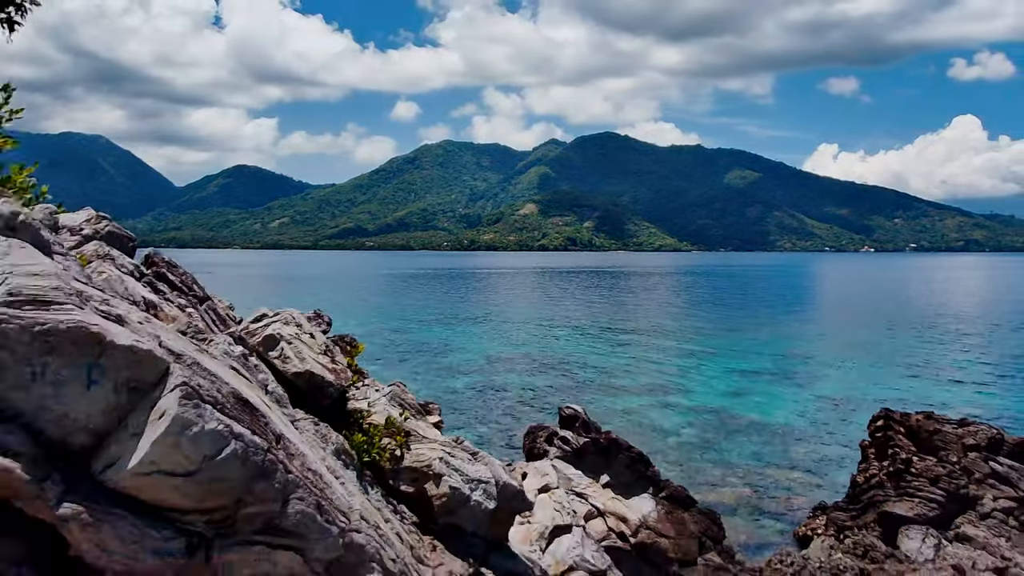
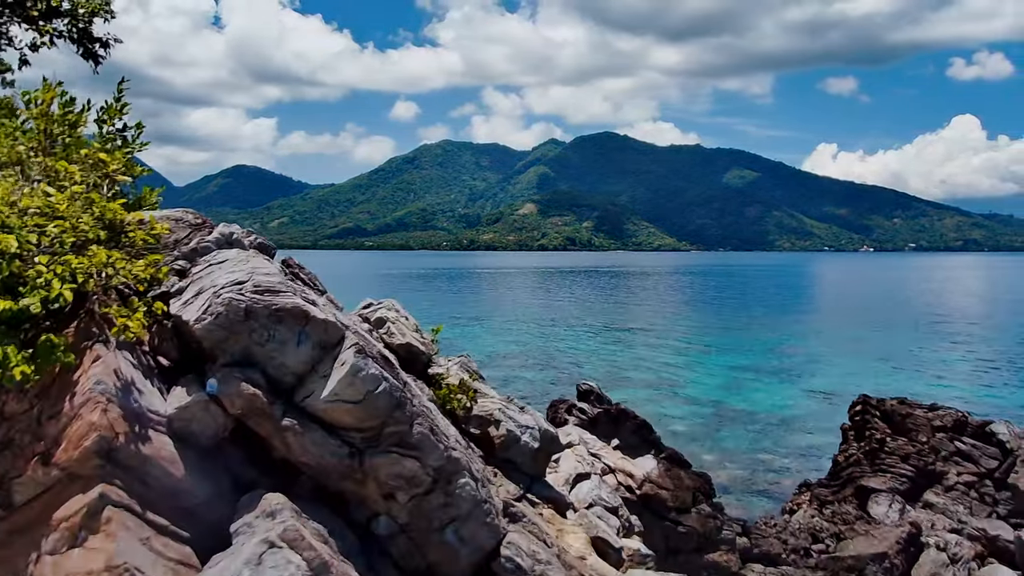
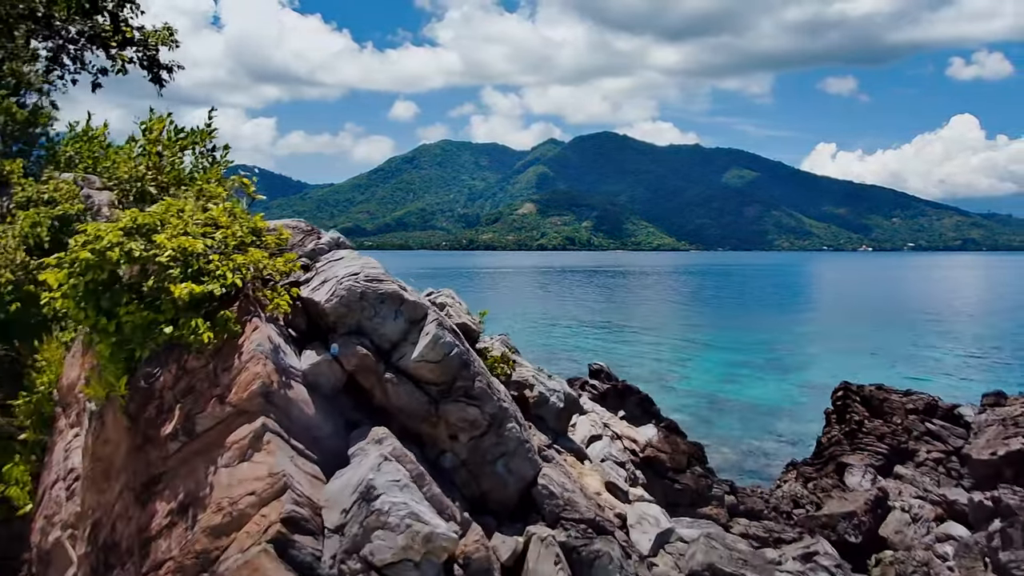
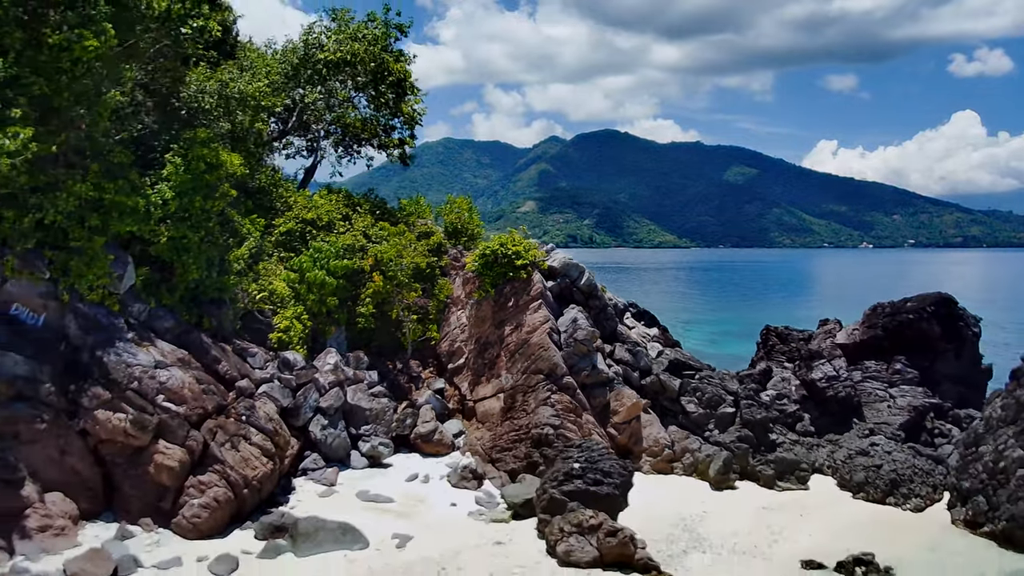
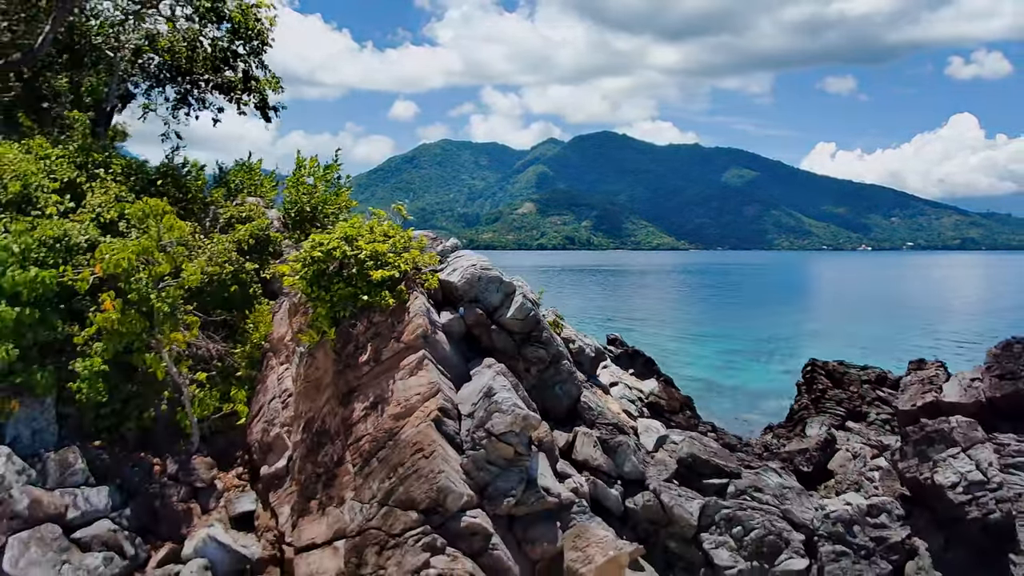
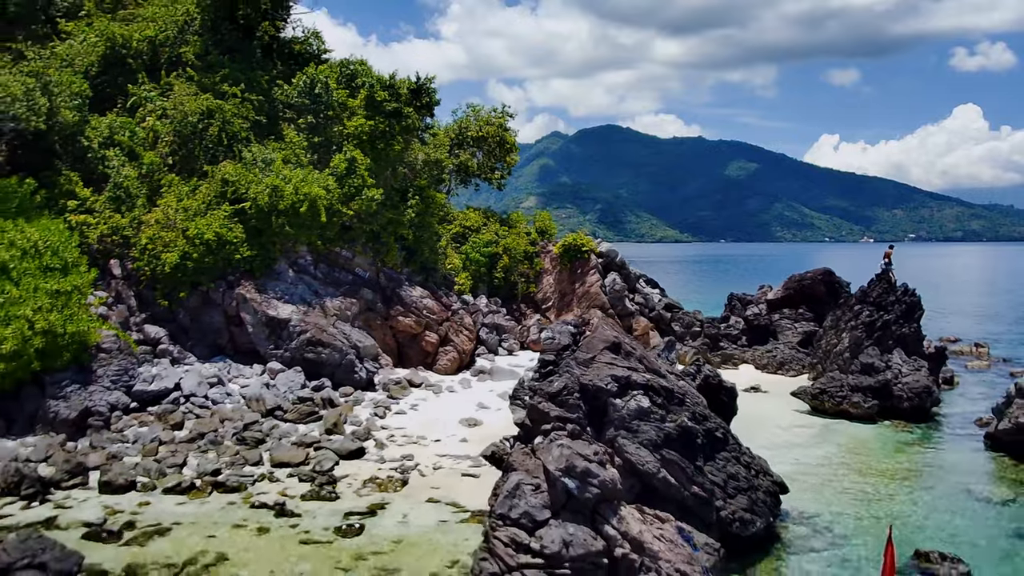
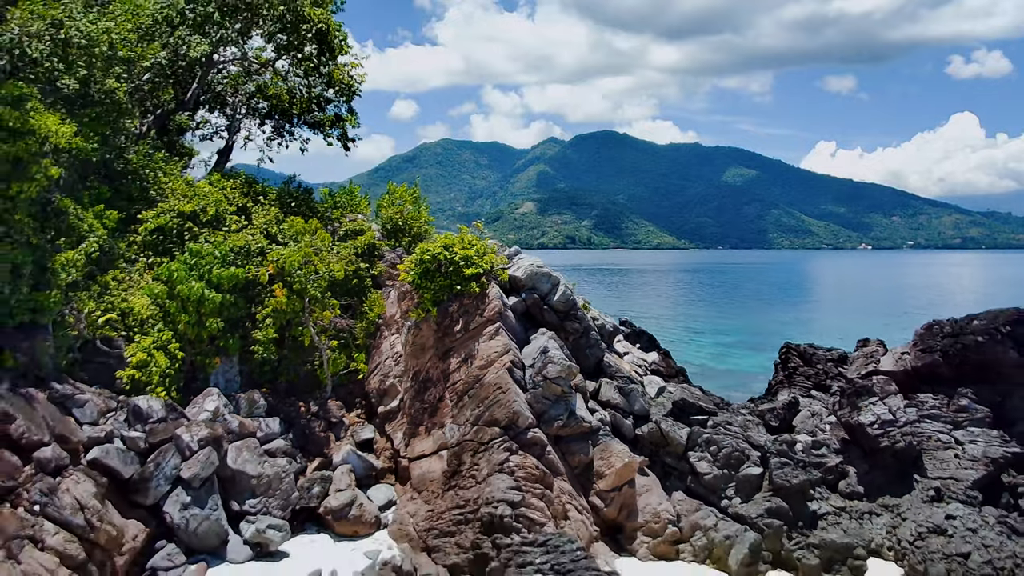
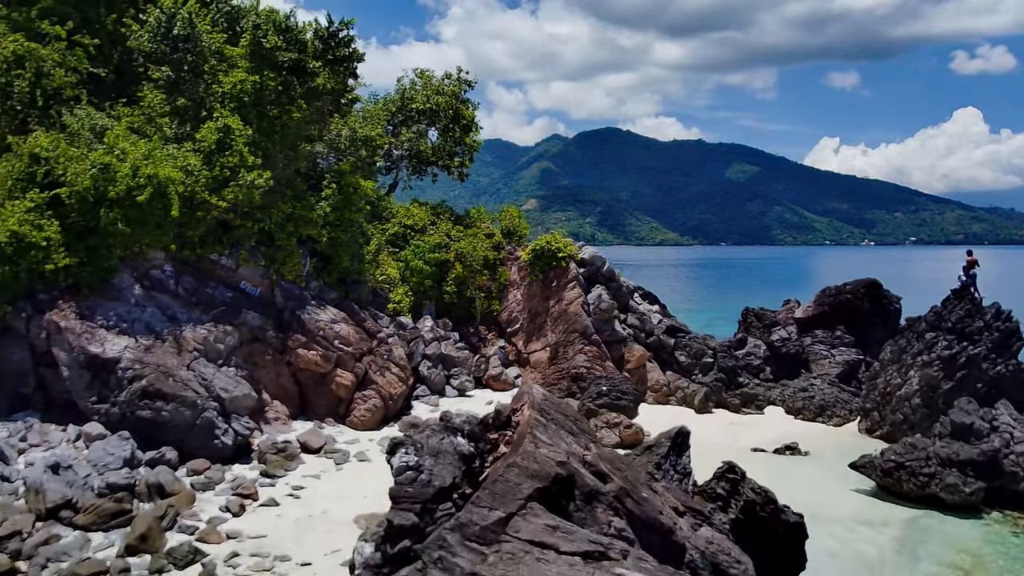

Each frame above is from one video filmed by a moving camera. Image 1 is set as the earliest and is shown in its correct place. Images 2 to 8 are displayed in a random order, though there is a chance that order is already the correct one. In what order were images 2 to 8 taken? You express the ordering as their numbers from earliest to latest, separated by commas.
2, 3, 5, 7, 4, 8, 6
